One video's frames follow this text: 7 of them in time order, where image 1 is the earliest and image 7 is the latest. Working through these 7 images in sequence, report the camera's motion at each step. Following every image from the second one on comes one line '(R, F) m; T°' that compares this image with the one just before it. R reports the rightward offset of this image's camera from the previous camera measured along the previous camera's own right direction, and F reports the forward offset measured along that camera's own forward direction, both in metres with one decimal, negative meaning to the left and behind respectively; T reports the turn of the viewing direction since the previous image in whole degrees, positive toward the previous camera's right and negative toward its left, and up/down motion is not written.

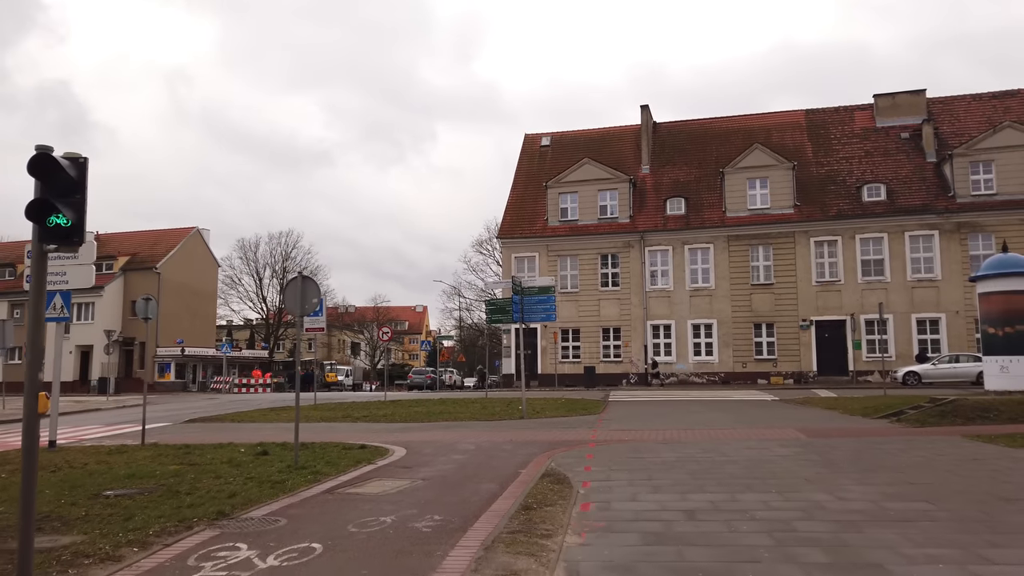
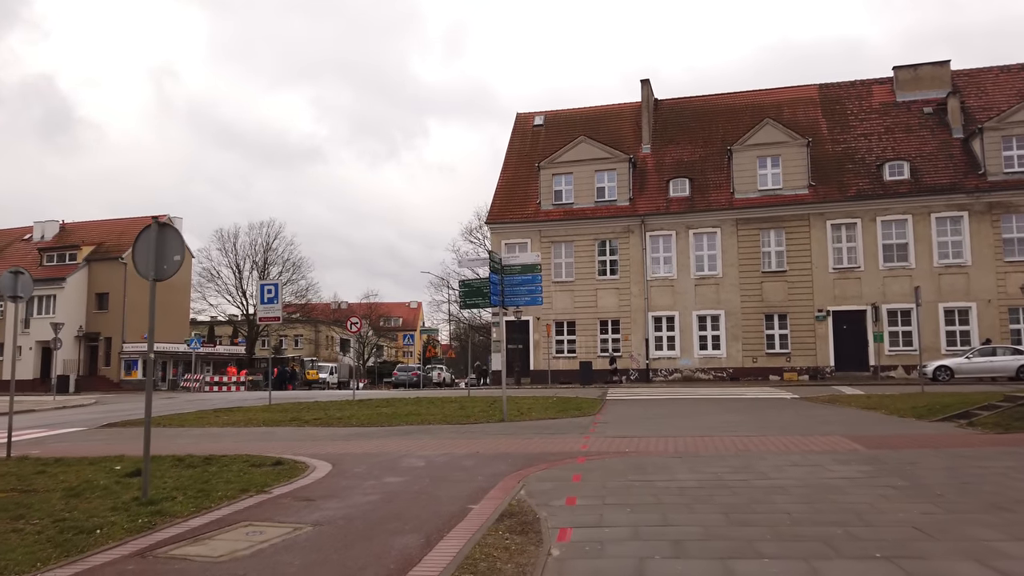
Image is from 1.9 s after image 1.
(+0.5, +3.3) m; 0°
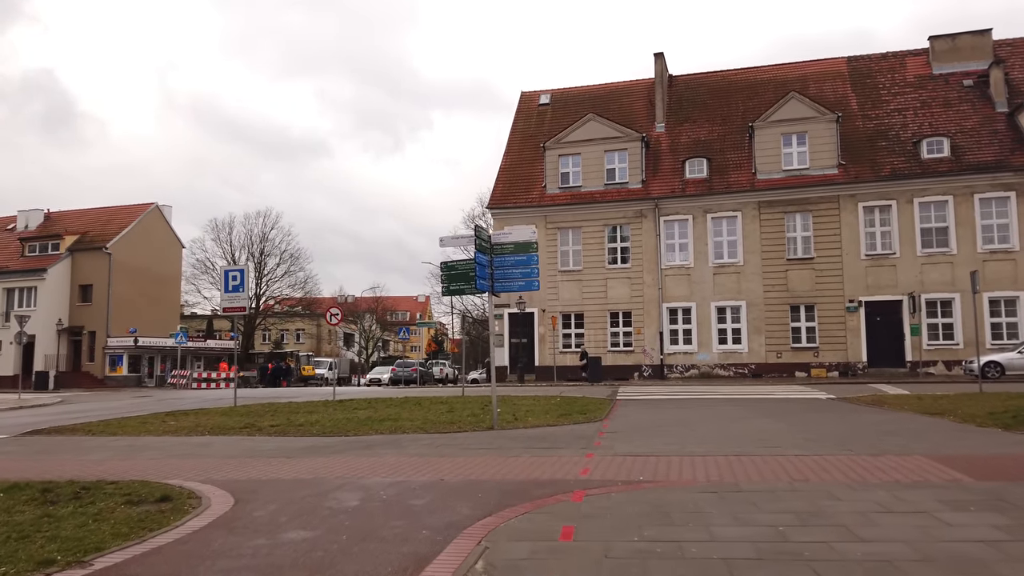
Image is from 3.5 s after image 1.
(+0.4, +2.8) m; -1°
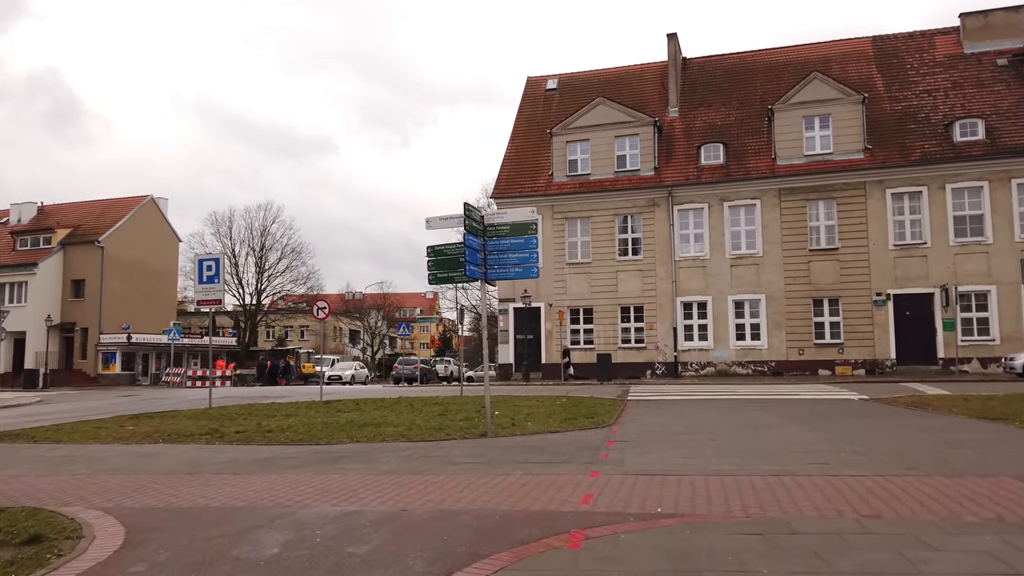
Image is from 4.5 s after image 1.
(+0.3, +1.8) m; -1°
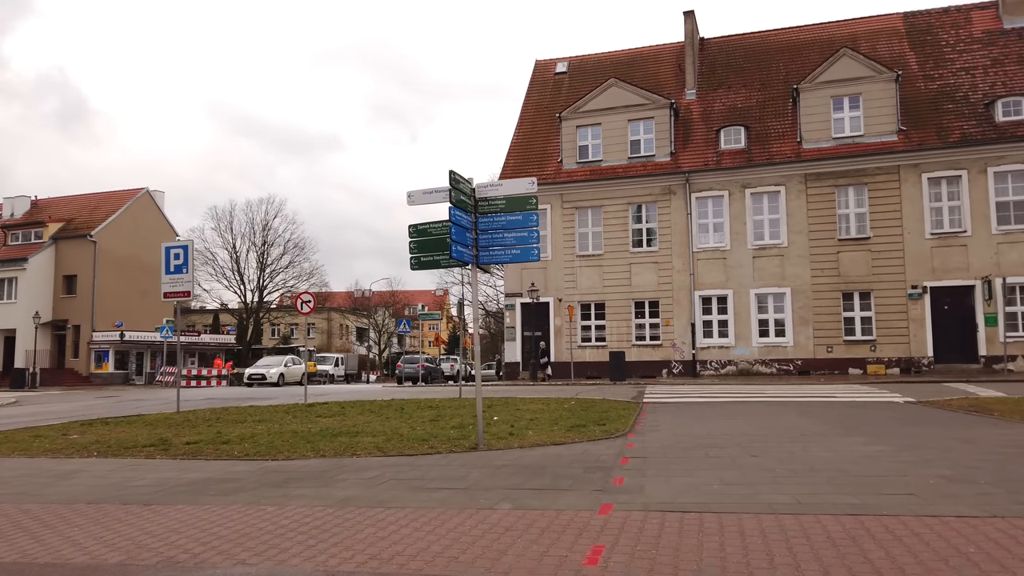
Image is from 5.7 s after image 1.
(+0.2, +2.0) m; -1°
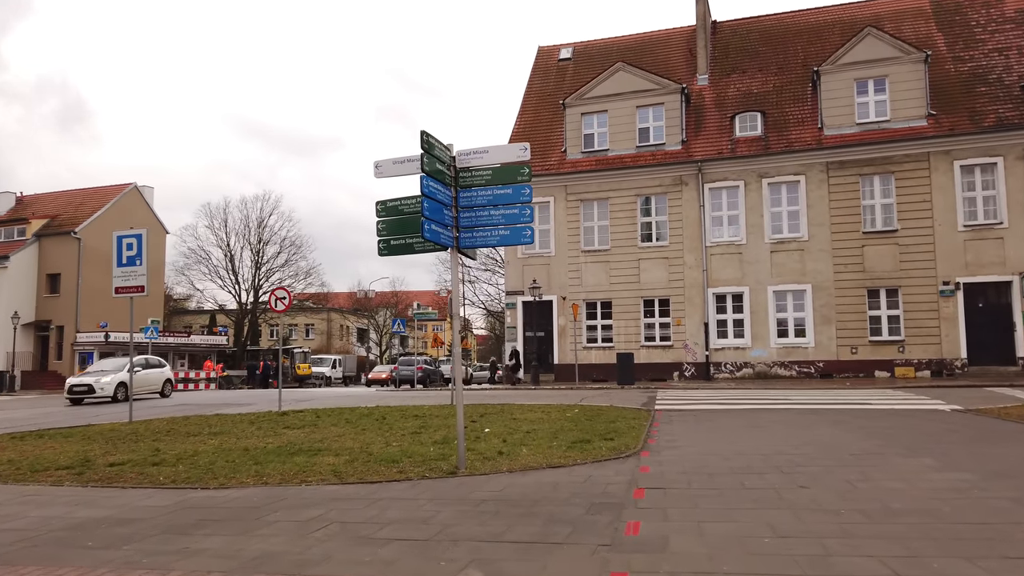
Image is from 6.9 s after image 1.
(+0.2, +1.9) m; 0°
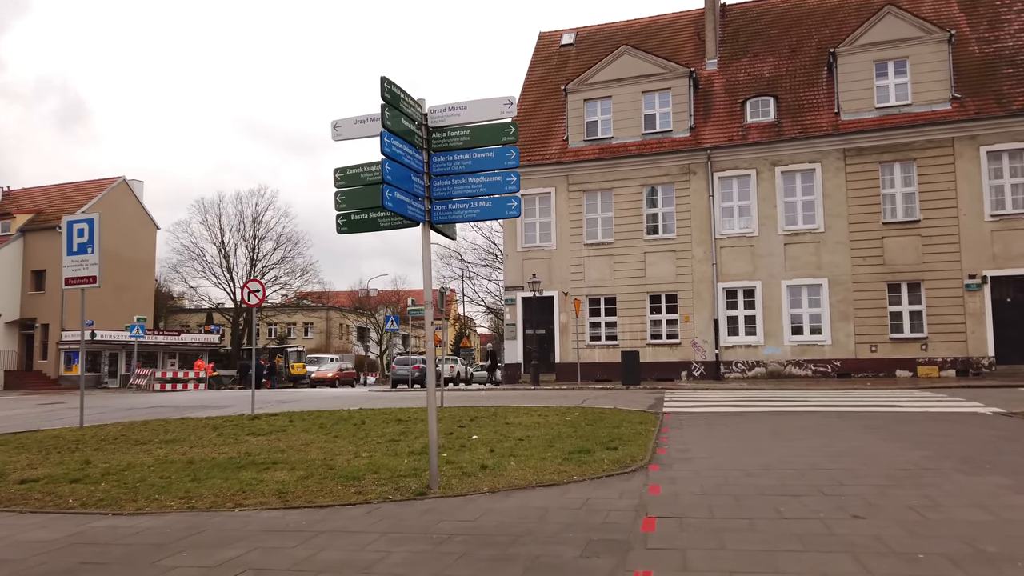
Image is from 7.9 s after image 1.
(+0.2, +1.5) m; 0°
